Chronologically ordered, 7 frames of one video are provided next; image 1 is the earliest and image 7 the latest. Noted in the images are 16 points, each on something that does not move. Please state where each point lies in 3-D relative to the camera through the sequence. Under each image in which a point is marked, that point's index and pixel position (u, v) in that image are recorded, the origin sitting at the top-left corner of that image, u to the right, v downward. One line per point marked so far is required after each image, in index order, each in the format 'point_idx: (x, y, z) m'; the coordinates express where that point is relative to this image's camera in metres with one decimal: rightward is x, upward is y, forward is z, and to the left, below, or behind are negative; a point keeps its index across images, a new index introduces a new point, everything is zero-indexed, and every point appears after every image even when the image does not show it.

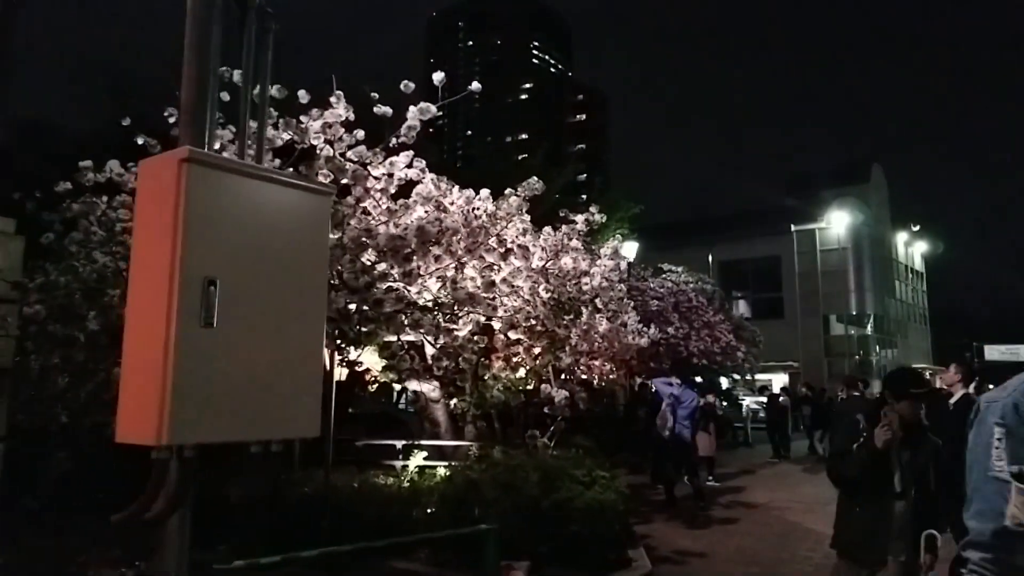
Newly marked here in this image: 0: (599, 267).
0: (+1.2, +0.3, +12.0) m
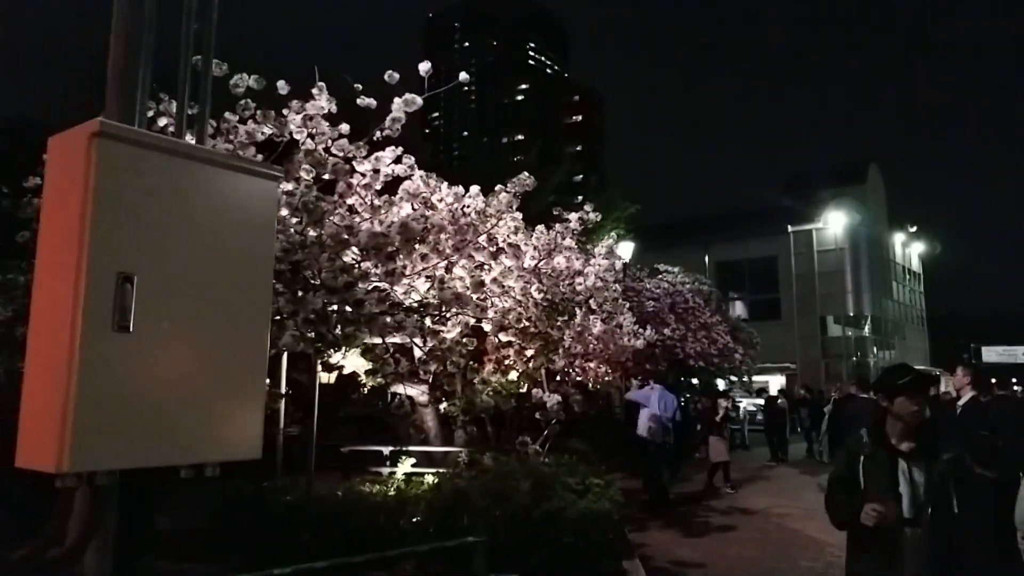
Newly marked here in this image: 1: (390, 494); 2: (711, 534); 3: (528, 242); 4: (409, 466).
0: (+1.1, +0.3, +11.6) m
1: (-1.3, -2.2, +9.2) m
2: (+2.8, -3.4, +11.7) m
3: (+0.2, +0.6, +10.4) m
4: (-1.2, -2.1, +10.0) m
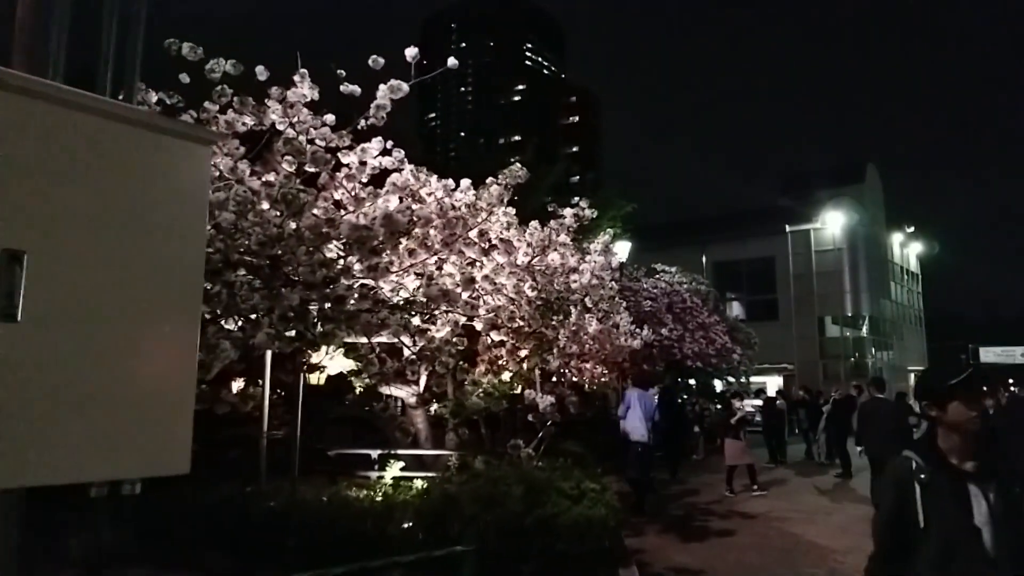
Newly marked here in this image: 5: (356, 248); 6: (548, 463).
0: (+1.0, +0.3, +11.3) m
1: (-1.4, -2.2, +8.8) m
2: (+2.7, -3.4, +11.4) m
3: (+0.1, +0.6, +10.0) m
4: (-1.3, -2.1, +9.7) m
5: (-1.2, +0.3, +6.5) m
6: (+0.4, -1.9, +9.5) m
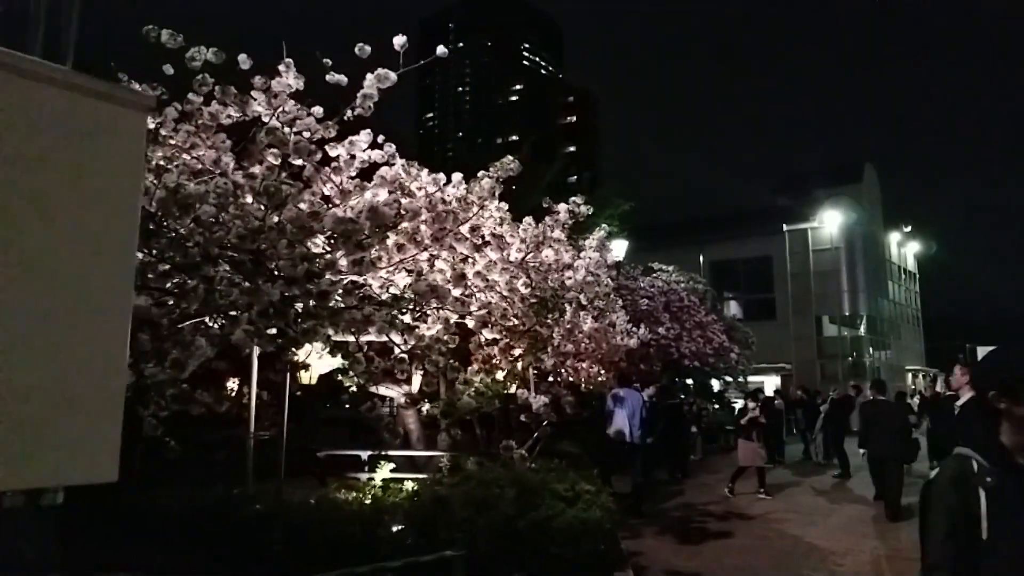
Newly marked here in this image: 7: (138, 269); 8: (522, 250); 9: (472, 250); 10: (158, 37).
0: (+0.9, +0.4, +11.1) m
1: (-1.5, -2.2, +8.6) m
2: (+2.6, -3.3, +11.2) m
3: (0.0, +0.6, +9.8) m
4: (-1.4, -2.1, +9.4) m
5: (-1.3, +0.3, +6.3) m
6: (+0.3, -1.9, +9.3) m
7: (-2.6, +0.1, +5.9) m
8: (+0.1, +0.5, +9.7) m
9: (-0.4, +0.4, +8.2) m
10: (-2.8, +2.0, +6.6) m
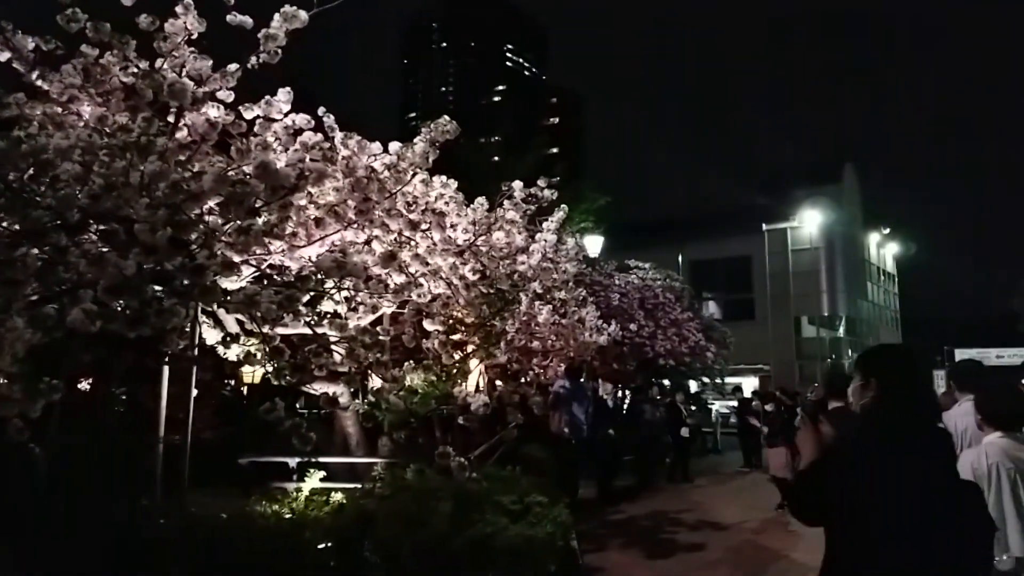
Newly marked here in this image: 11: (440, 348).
0: (+0.4, +0.5, +10.0) m
1: (-2.0, -2.0, +7.5) m
2: (+2.0, -3.2, +10.2) m
3: (-0.5, +0.8, +8.7) m
4: (-1.9, -1.9, +8.3) m
5: (-1.7, +0.5, +5.2) m
6: (-0.2, -1.8, +8.2) m
7: (-3.1, +0.3, +4.8) m
8: (-0.4, +0.6, +8.7) m
9: (-0.9, +0.5, +7.1) m
10: (-3.2, +2.1, +5.5) m
11: (-0.7, -0.6, +7.9) m
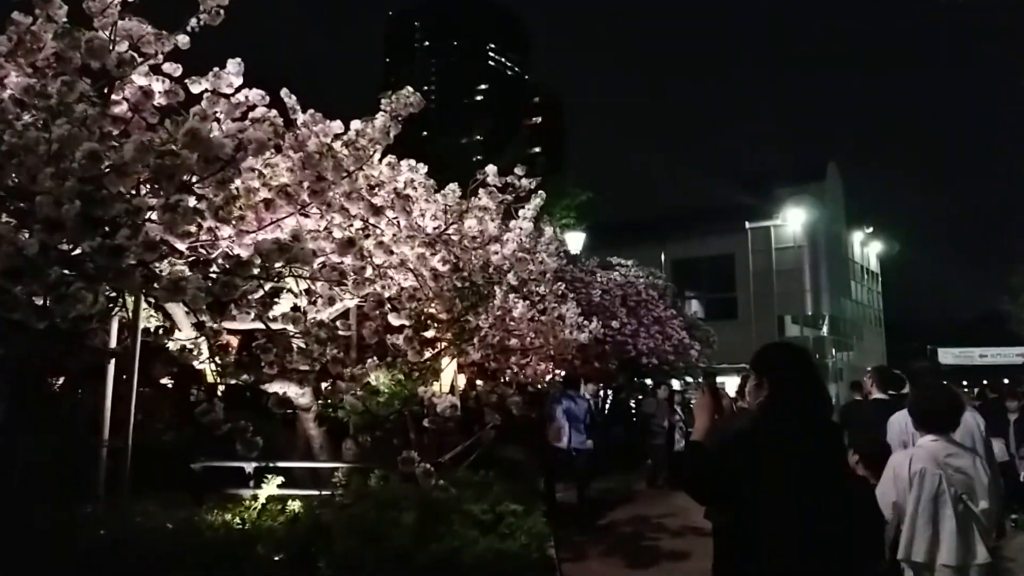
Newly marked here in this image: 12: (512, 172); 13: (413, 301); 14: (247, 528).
0: (+0.1, +0.6, +9.5) m
1: (-2.2, -2.0, +6.9) m
2: (+1.7, -3.1, +9.6) m
3: (-0.8, +0.8, +8.2) m
4: (-2.2, -1.8, +7.7) m
5: (-1.9, +0.6, +4.6) m
6: (-0.5, -1.7, +7.7) m
7: (-3.2, +0.4, +4.2) m
8: (-0.7, +0.7, +8.1) m
9: (-1.1, +0.6, +6.5) m
10: (-3.4, +2.2, +4.8) m
11: (-0.9, -0.5, +7.3) m
12: (0.0, +1.4, +10.4) m
13: (-0.8, -0.1, +7.3) m
14: (-2.2, -1.9, +6.9) m
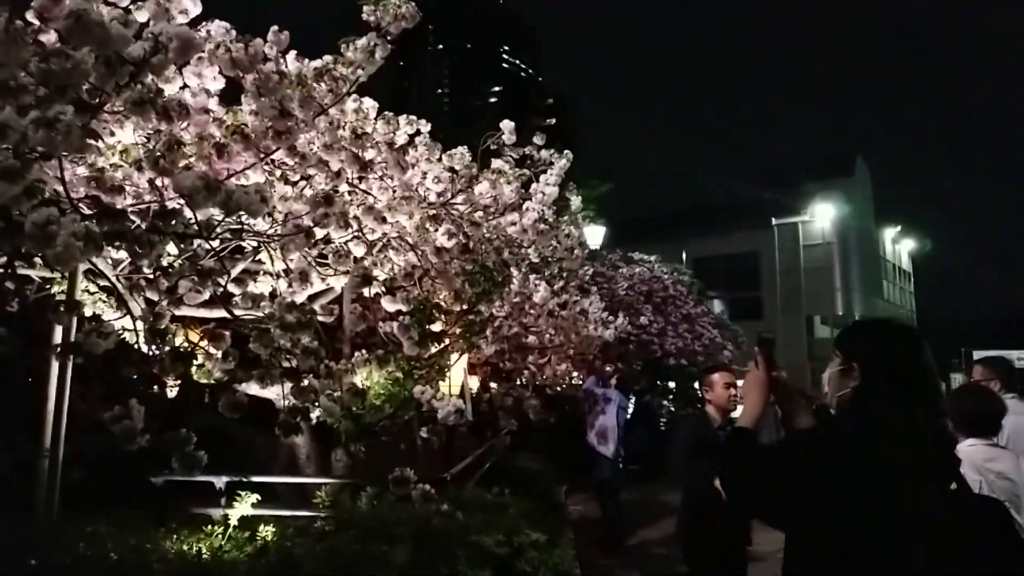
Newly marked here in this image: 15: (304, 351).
0: (+0.3, +0.7, +8.1) m
1: (-2.1, -1.8, +5.6) m
2: (+1.9, -3.0, +8.2) m
3: (-0.6, +1.0, +6.8) m
4: (-2.0, -1.7, +6.4) m
5: (-1.8, +0.7, +3.3) m
6: (-0.3, -1.5, +6.3) m
7: (-3.1, +0.5, +2.9) m
8: (-0.5, +0.8, +6.8) m
9: (-1.0, +0.7, +5.2) m
10: (-3.3, +2.4, +3.6) m
11: (-0.8, -0.3, +6.0) m
12: (+0.2, +1.6, +9.0) m
13: (-0.7, 0.0, +5.9) m
14: (-2.0, -1.8, +5.6) m
15: (-1.3, -0.3, +5.0) m
